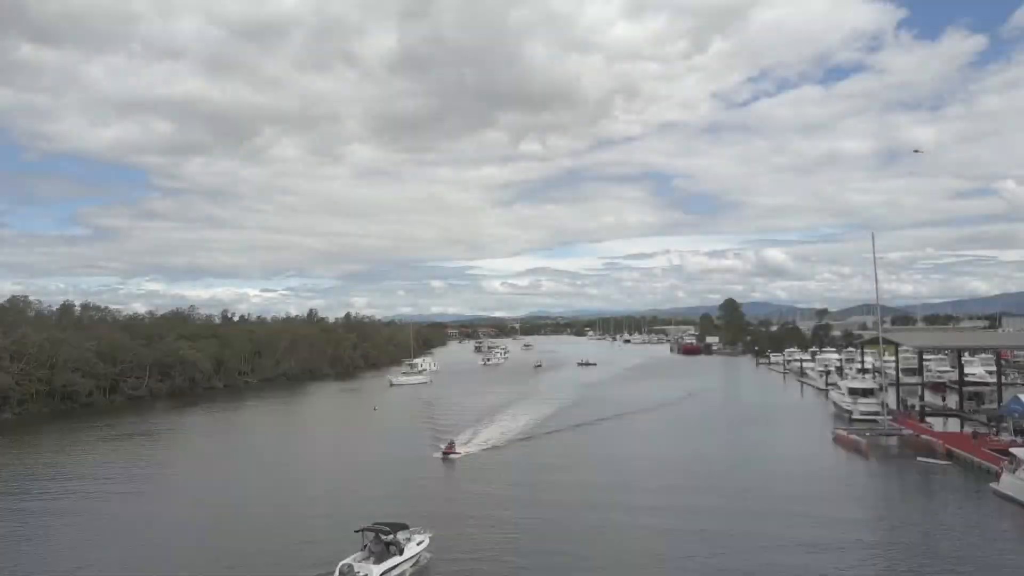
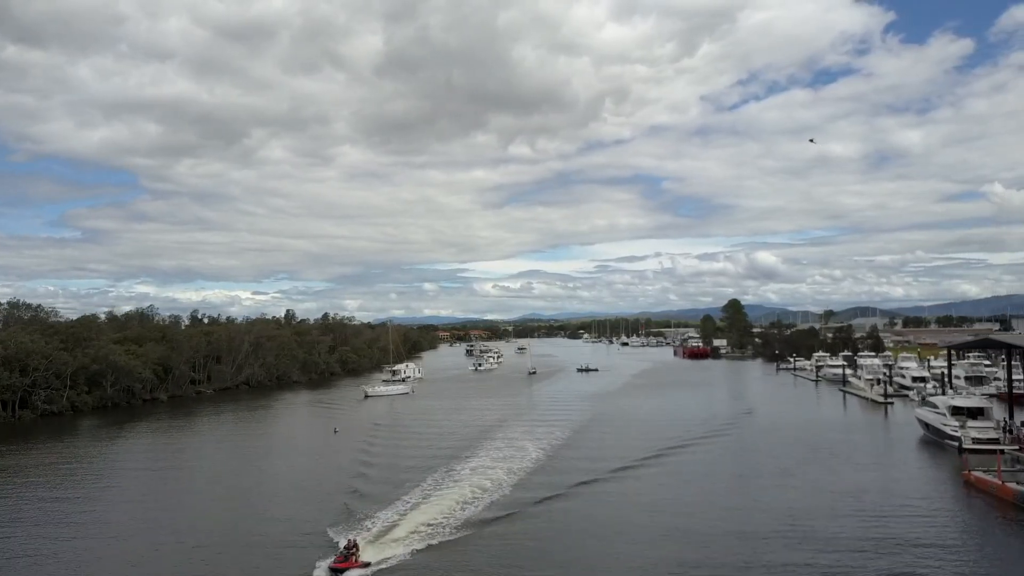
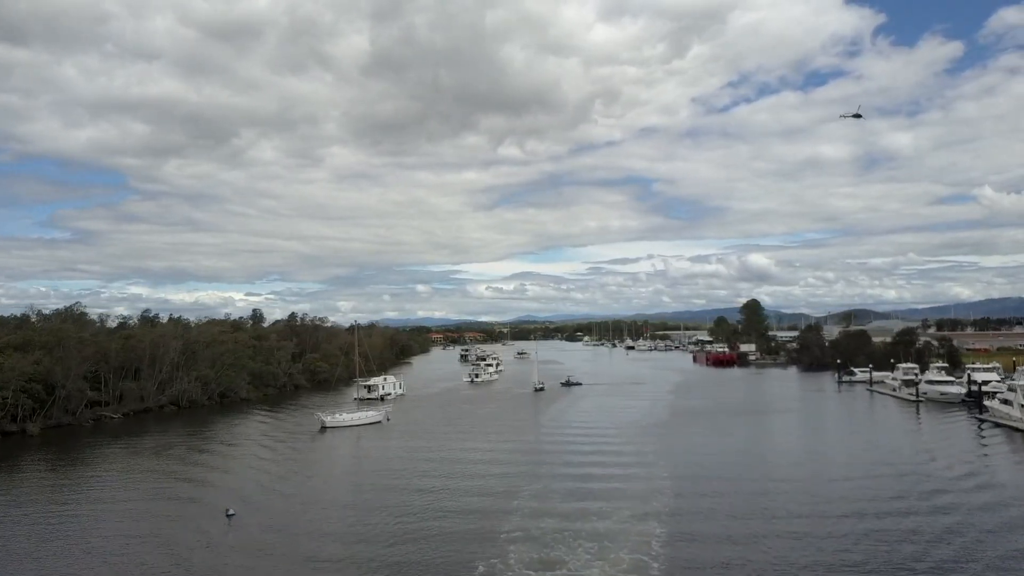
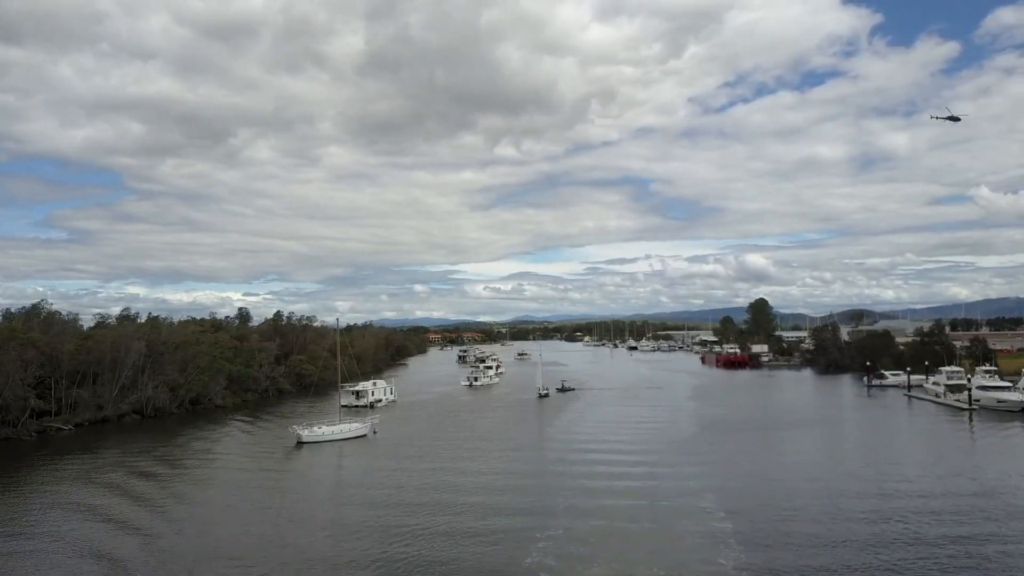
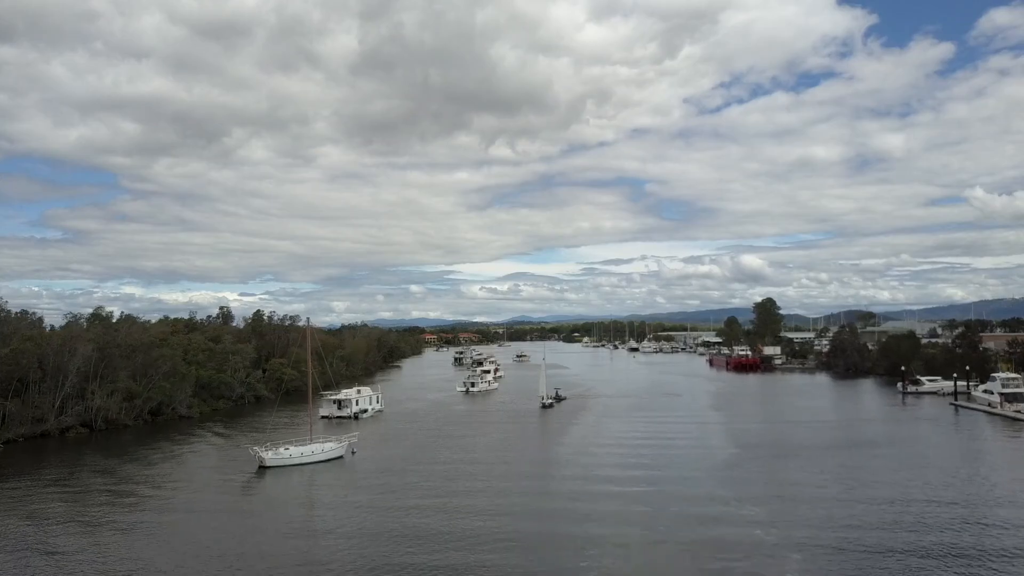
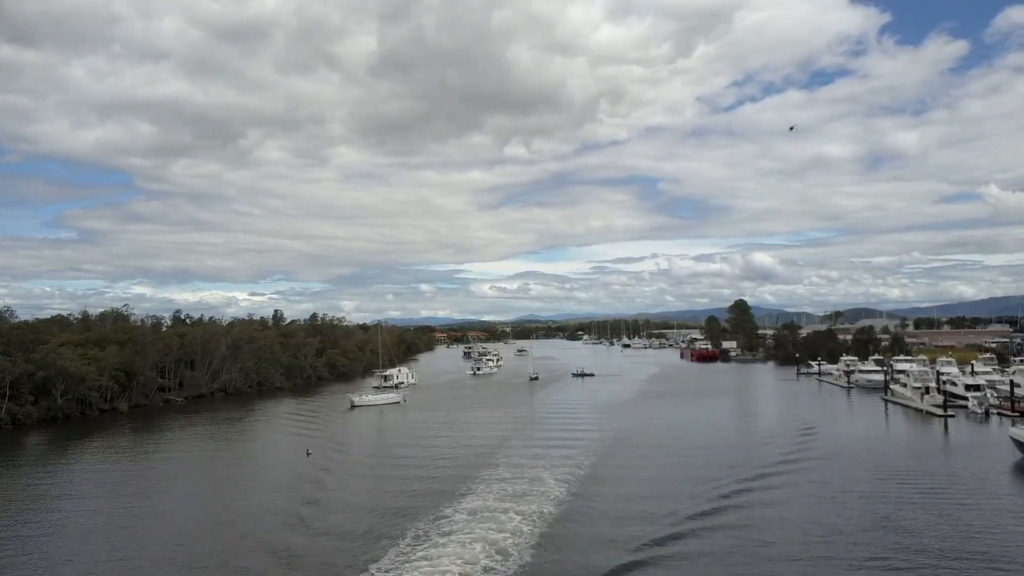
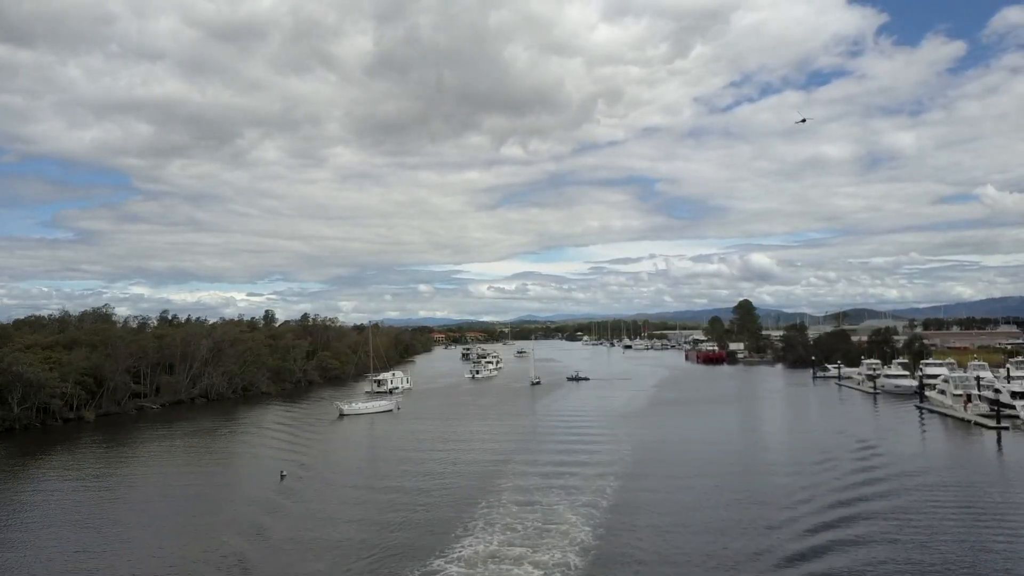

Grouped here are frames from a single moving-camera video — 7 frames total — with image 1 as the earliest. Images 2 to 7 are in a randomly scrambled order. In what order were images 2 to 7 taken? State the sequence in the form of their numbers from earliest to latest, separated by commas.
2, 6, 7, 3, 4, 5
